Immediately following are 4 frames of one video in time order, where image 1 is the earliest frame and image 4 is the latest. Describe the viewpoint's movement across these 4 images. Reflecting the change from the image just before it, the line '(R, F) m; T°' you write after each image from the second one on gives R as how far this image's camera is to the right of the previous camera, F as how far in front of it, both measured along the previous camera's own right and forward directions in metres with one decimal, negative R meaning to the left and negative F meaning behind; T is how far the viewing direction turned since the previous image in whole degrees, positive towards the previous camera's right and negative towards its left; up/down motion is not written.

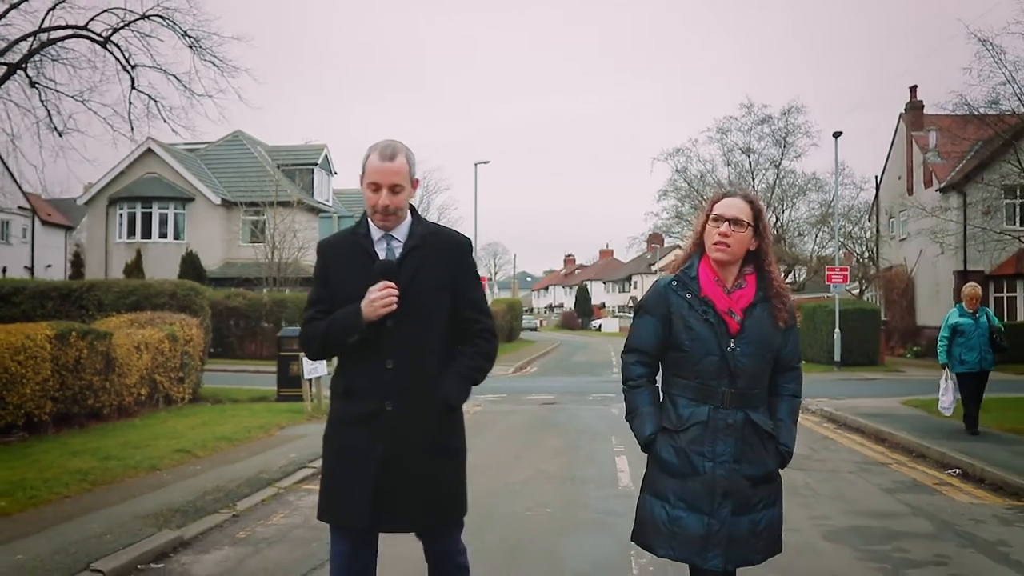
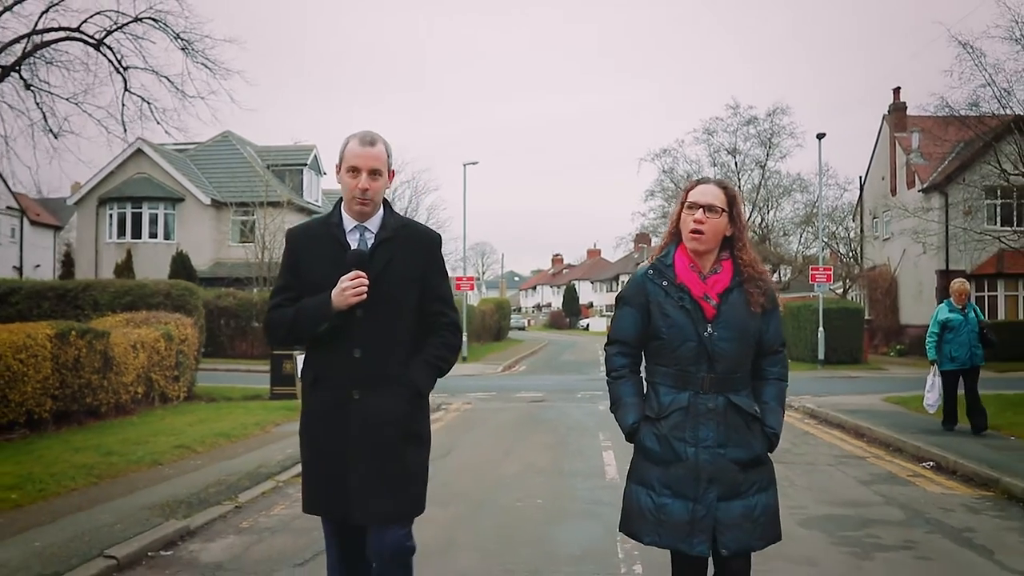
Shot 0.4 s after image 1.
(0.0, -0.3) m; +1°
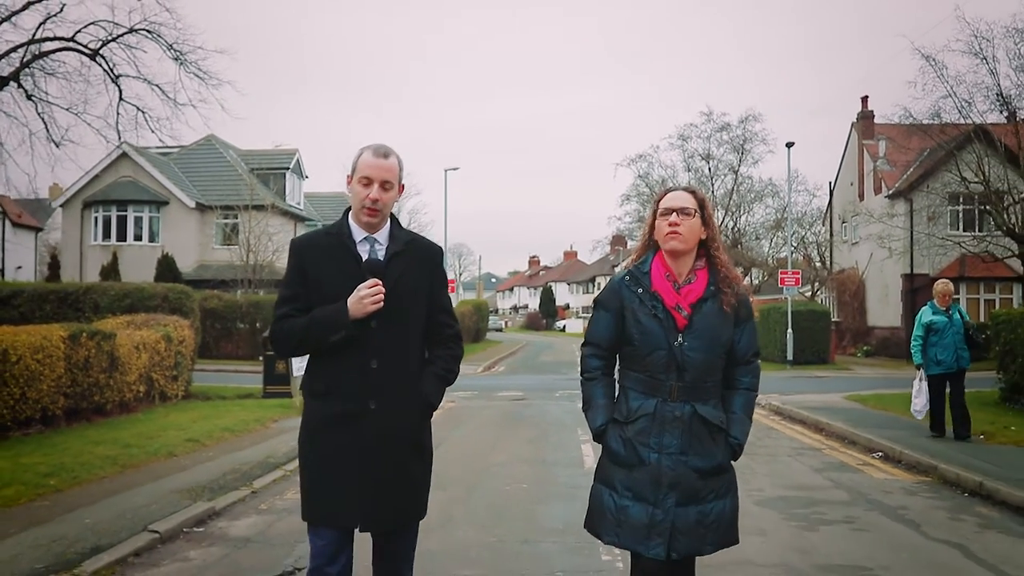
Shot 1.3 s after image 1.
(-0.1, -0.8) m; +2°
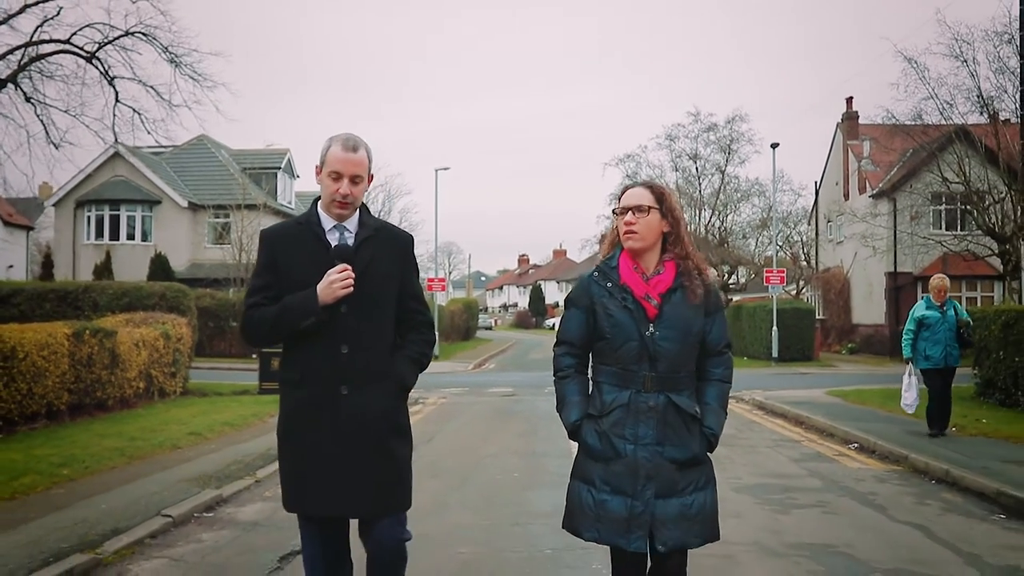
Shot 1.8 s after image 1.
(0.0, -0.4) m; +1°
